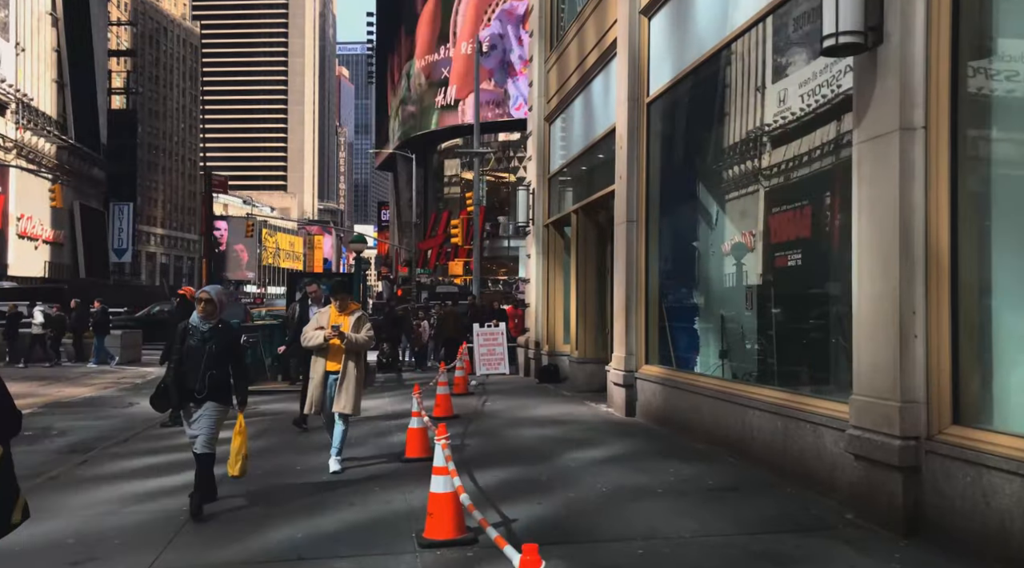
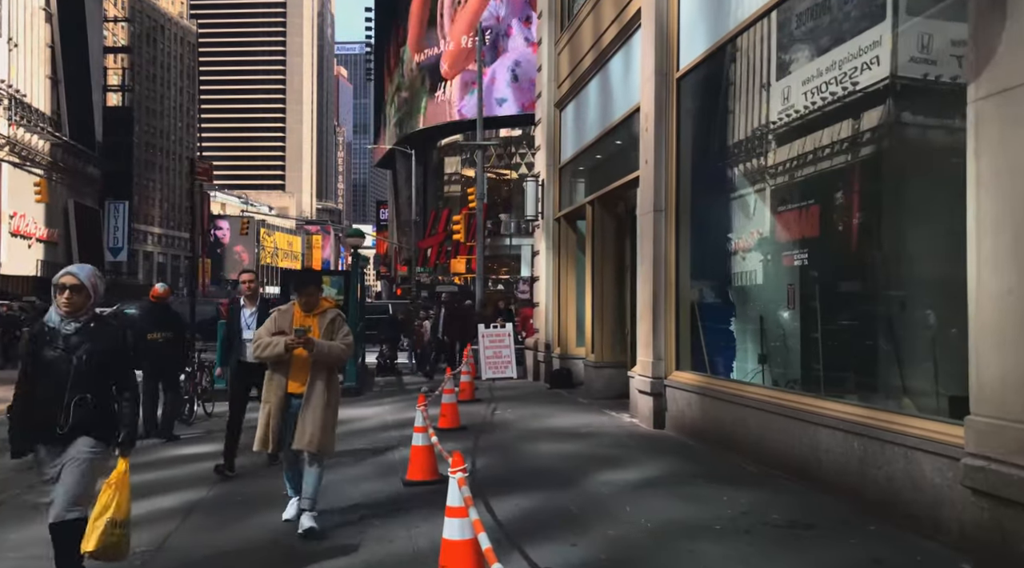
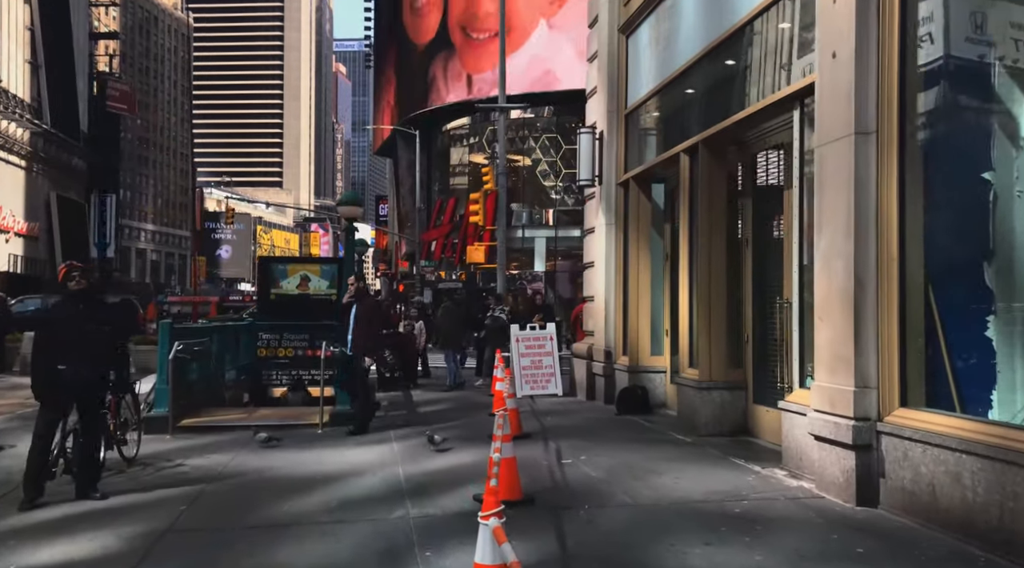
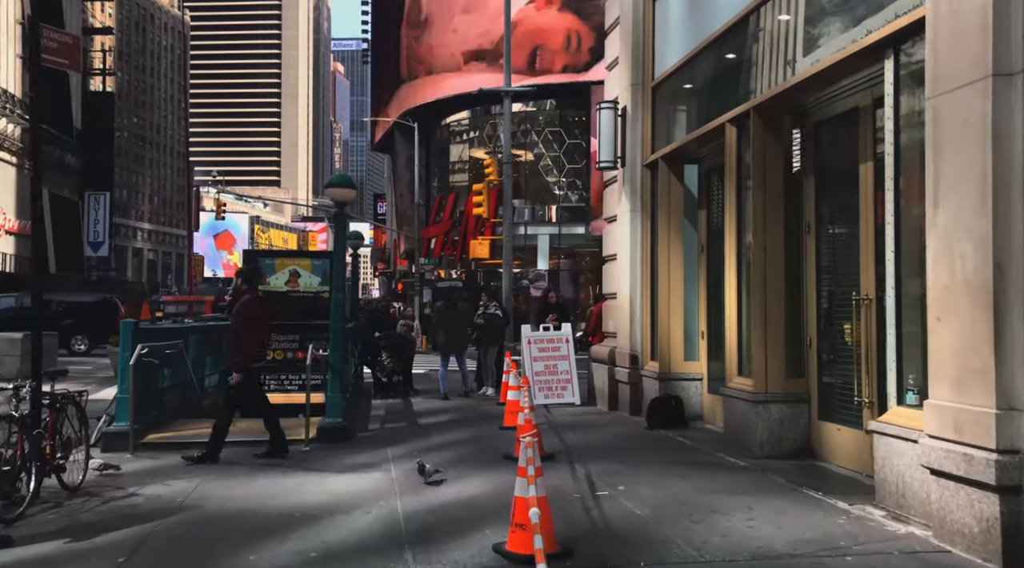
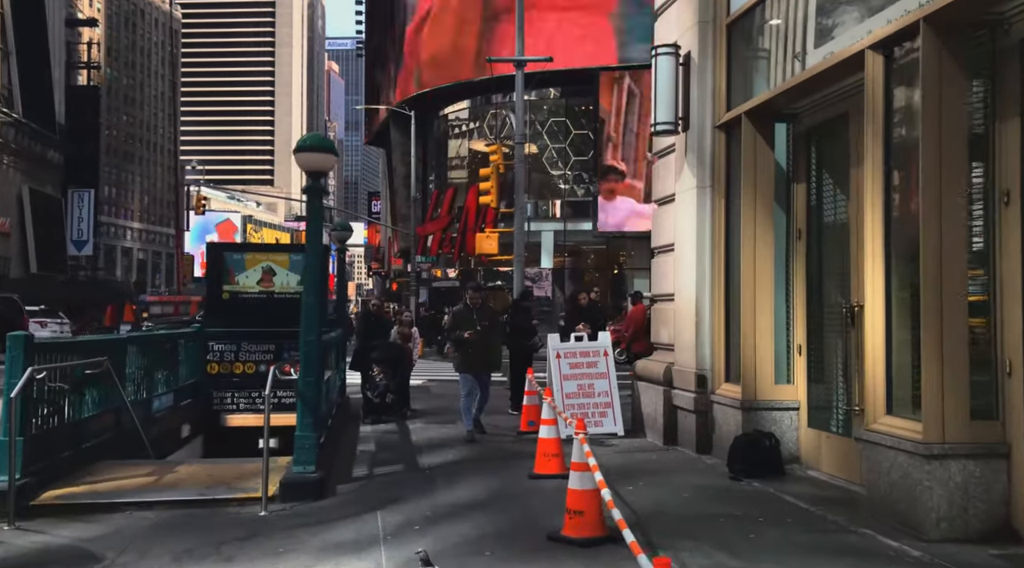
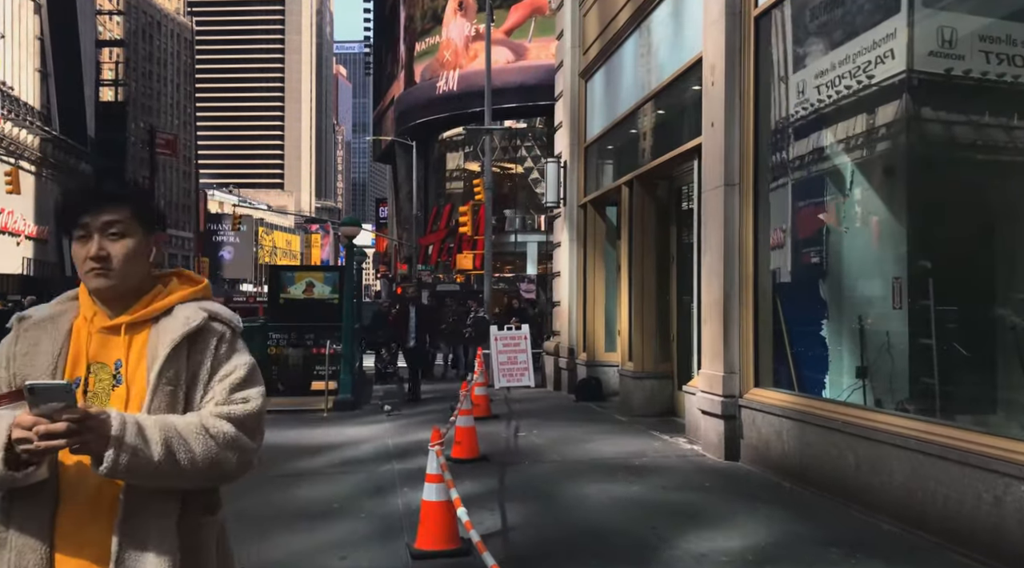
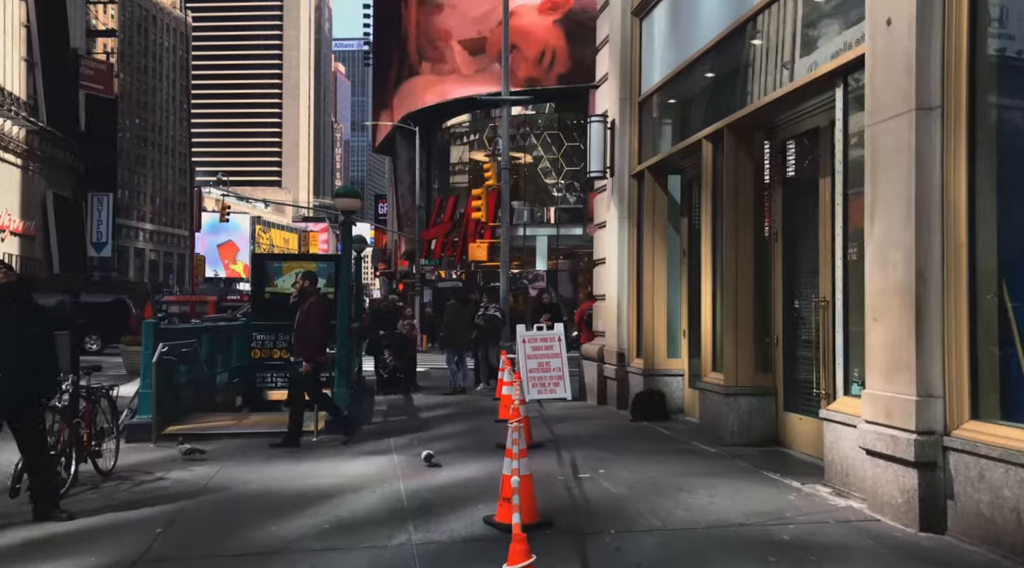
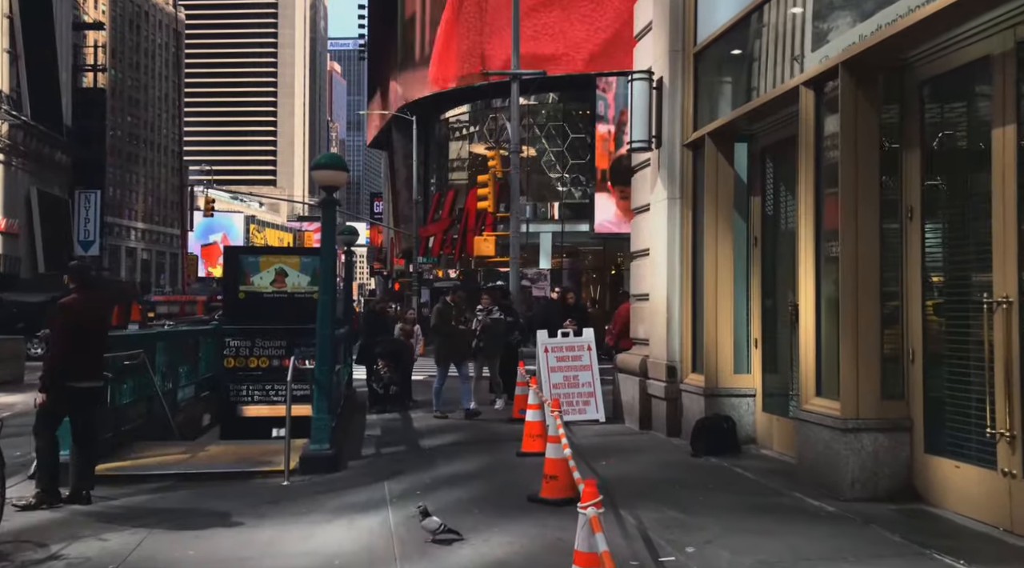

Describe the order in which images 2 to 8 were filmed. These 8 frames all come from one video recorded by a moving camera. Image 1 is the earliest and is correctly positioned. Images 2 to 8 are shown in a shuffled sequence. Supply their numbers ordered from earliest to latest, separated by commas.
2, 6, 3, 7, 4, 8, 5
